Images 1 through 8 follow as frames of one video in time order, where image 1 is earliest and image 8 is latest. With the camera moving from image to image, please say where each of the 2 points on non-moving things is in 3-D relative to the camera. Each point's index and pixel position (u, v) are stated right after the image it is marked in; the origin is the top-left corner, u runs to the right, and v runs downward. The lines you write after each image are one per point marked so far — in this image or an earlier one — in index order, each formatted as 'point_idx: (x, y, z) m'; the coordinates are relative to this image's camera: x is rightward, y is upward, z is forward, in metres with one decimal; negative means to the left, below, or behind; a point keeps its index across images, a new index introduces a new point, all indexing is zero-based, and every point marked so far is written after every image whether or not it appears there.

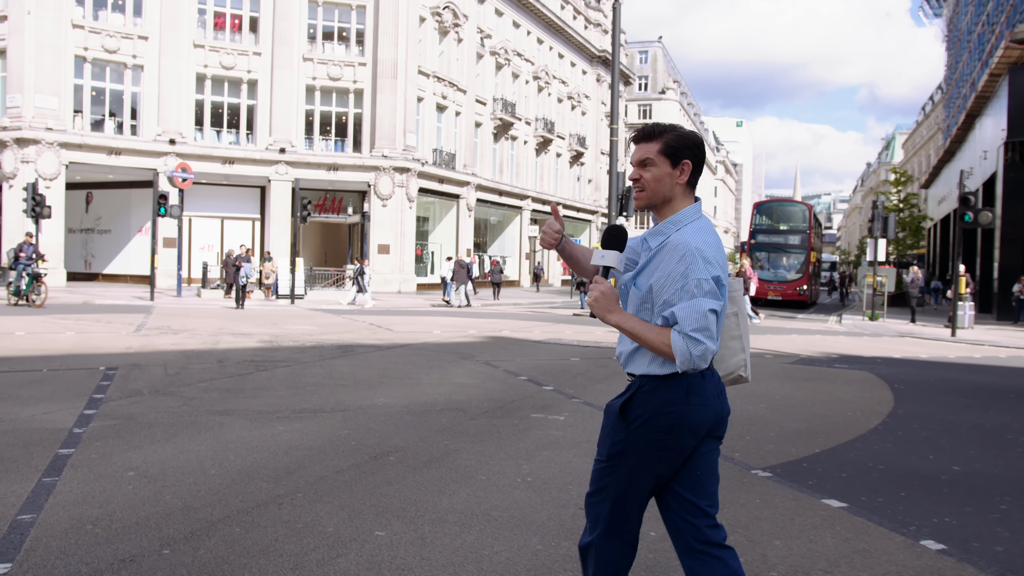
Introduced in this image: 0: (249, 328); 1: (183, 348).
0: (-4.0, -0.7, +13.1) m
1: (-3.9, -0.7, +10.3) m
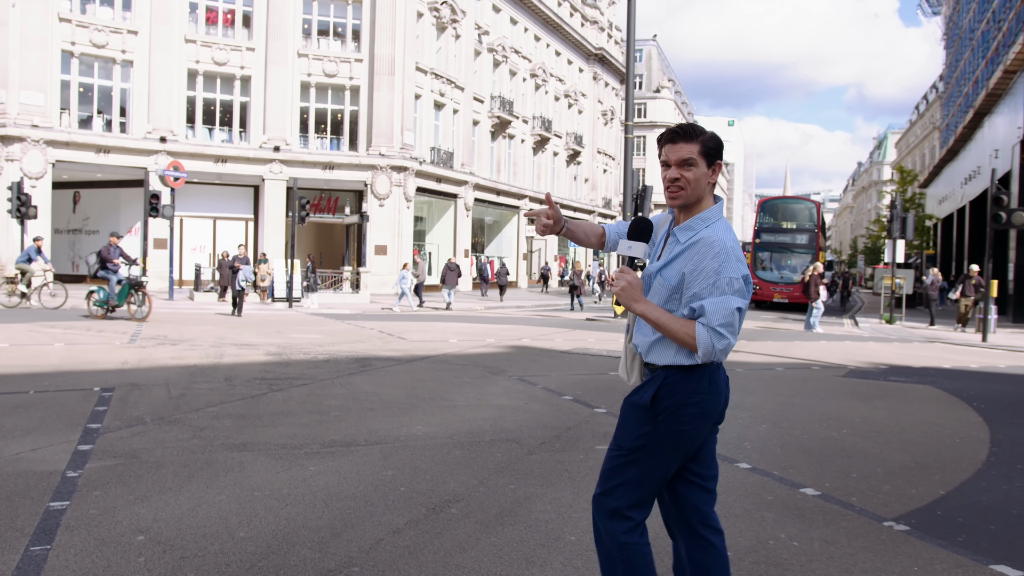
0: (-3.7, -0.7, +12.2) m
1: (-3.6, -0.8, +9.3) m
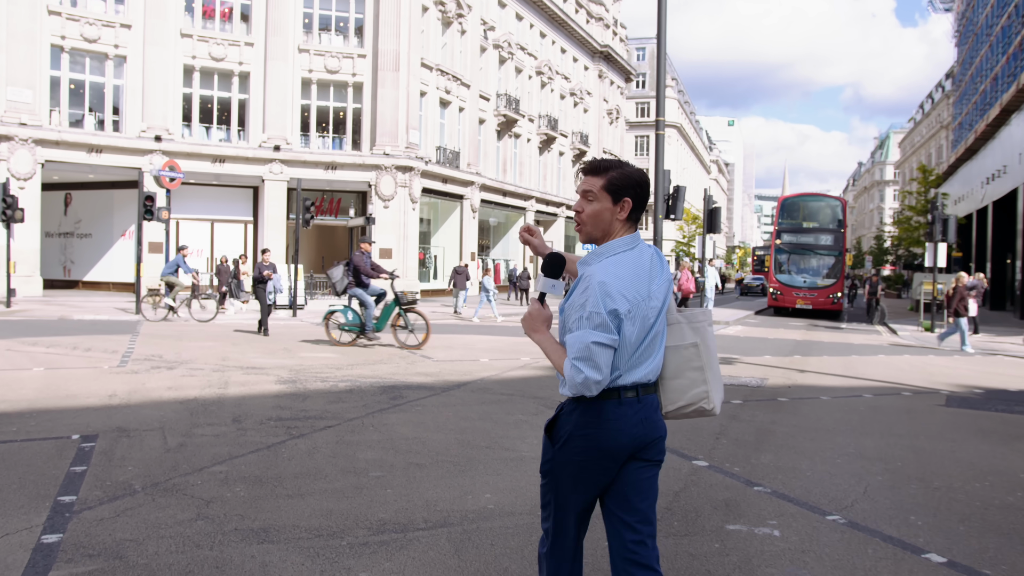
0: (-3.1, -0.9, +10.8) m
1: (-3.0, -1.0, +7.9) m
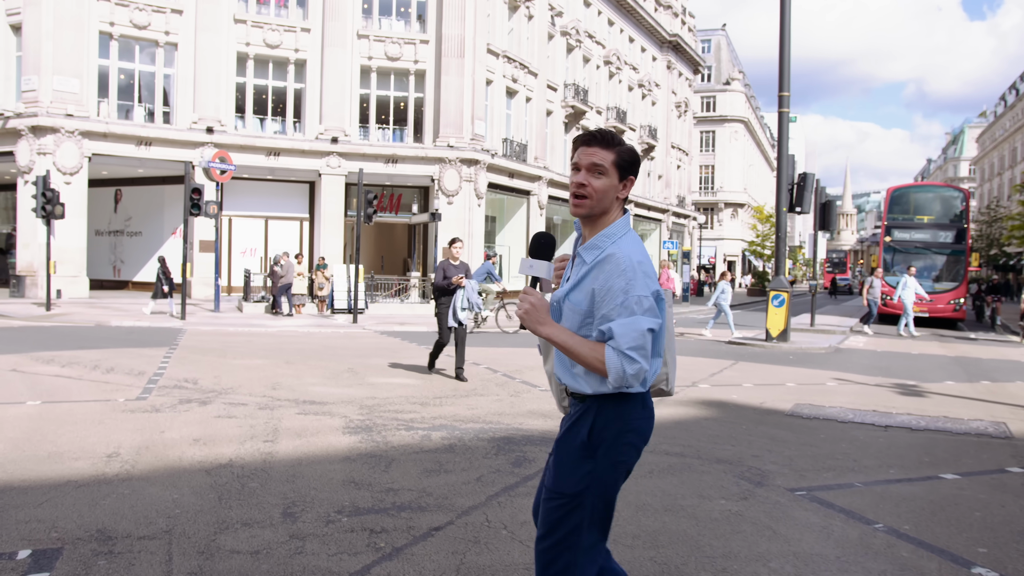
0: (-1.8, -1.0, +8.3) m
1: (-1.9, -1.1, +5.5) m
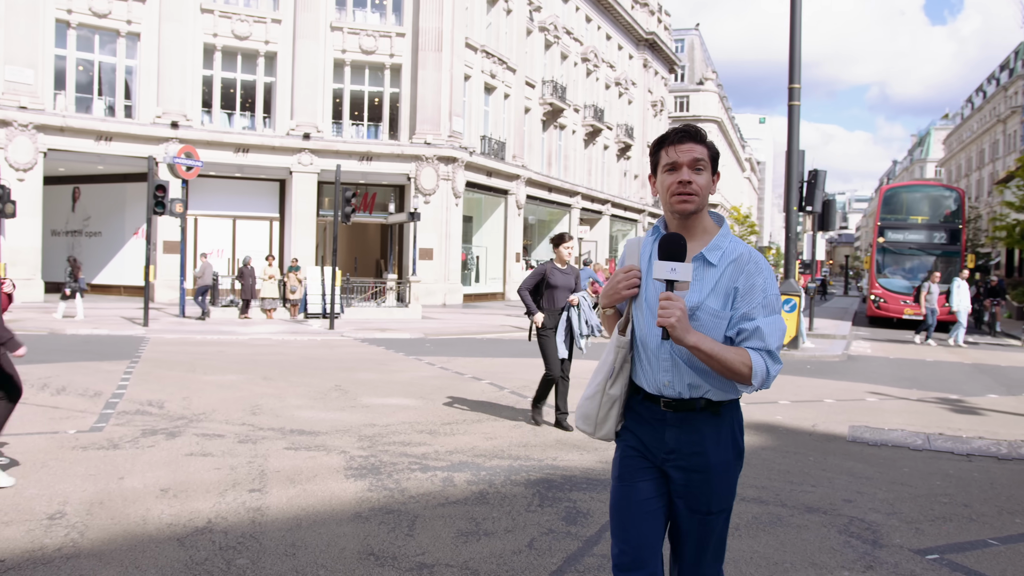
0: (-1.7, -1.1, +7.2) m
1: (-1.6, -1.1, +4.3) m
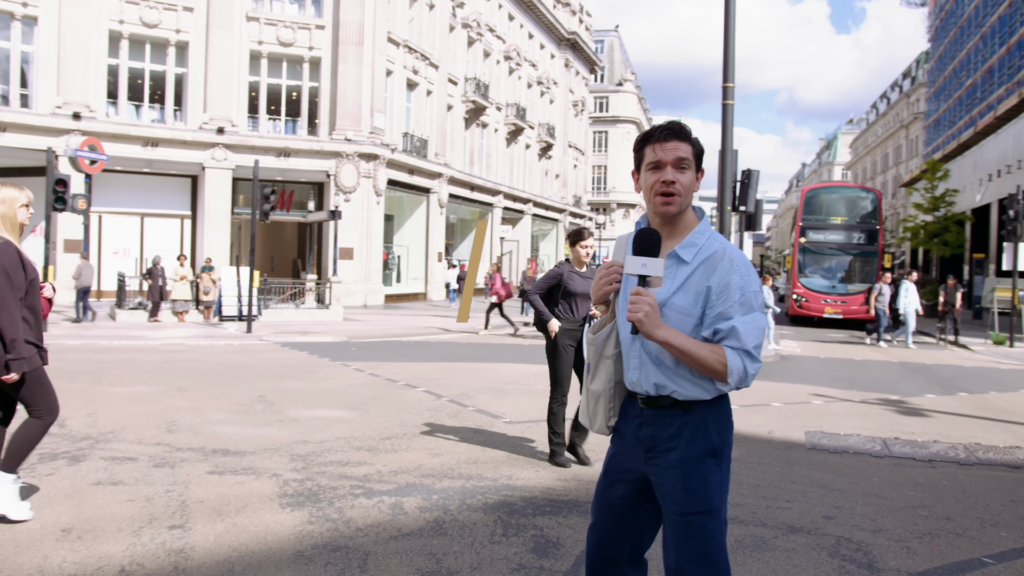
0: (-2.1, -1.1, +6.5) m
1: (-1.8, -1.2, +3.7) m
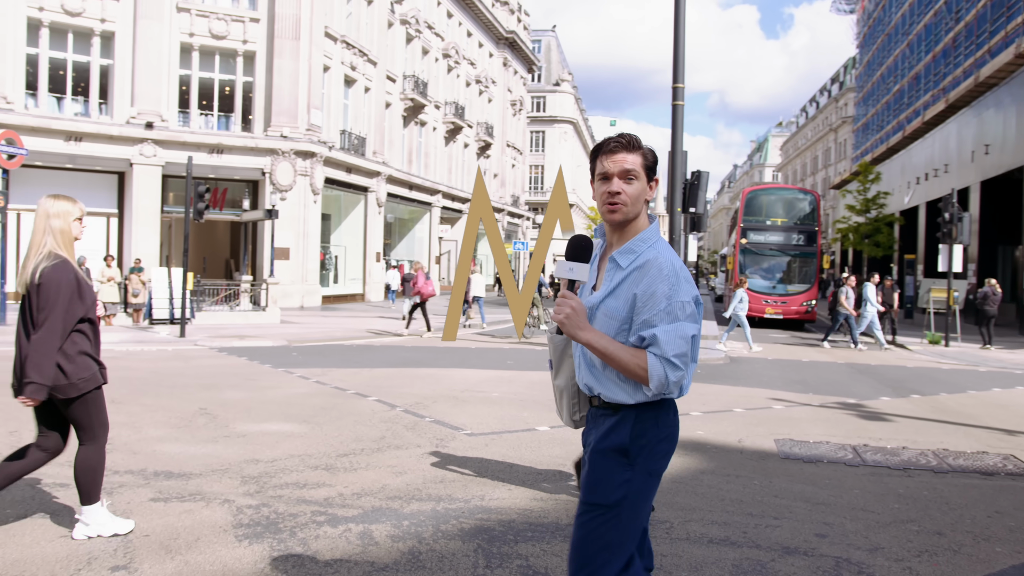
0: (-2.3, -1.1, +6.0) m
1: (-1.8, -1.2, +3.2) m
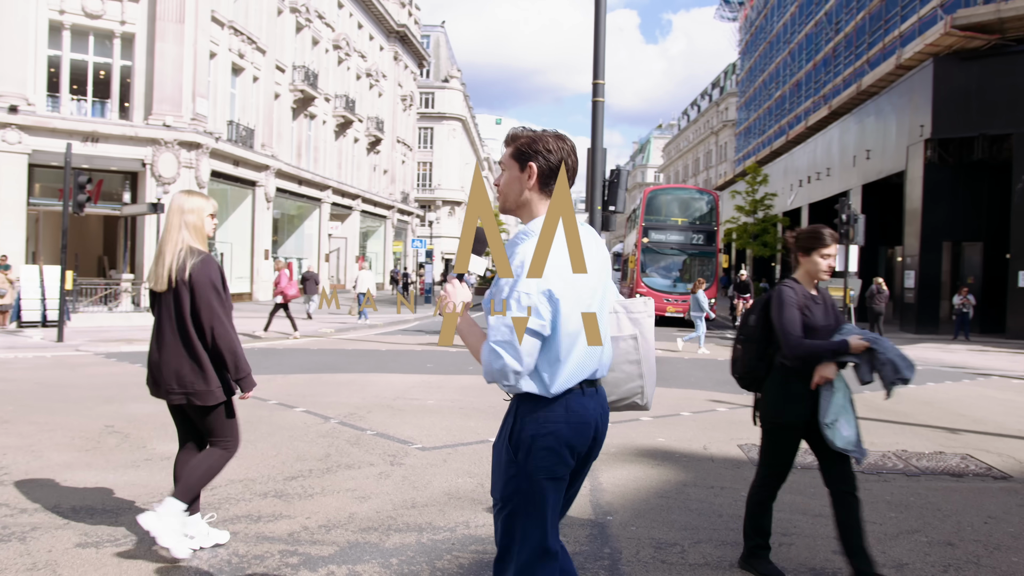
0: (-2.5, -1.1, +5.2) m
1: (-1.6, -1.2, +2.5) m
